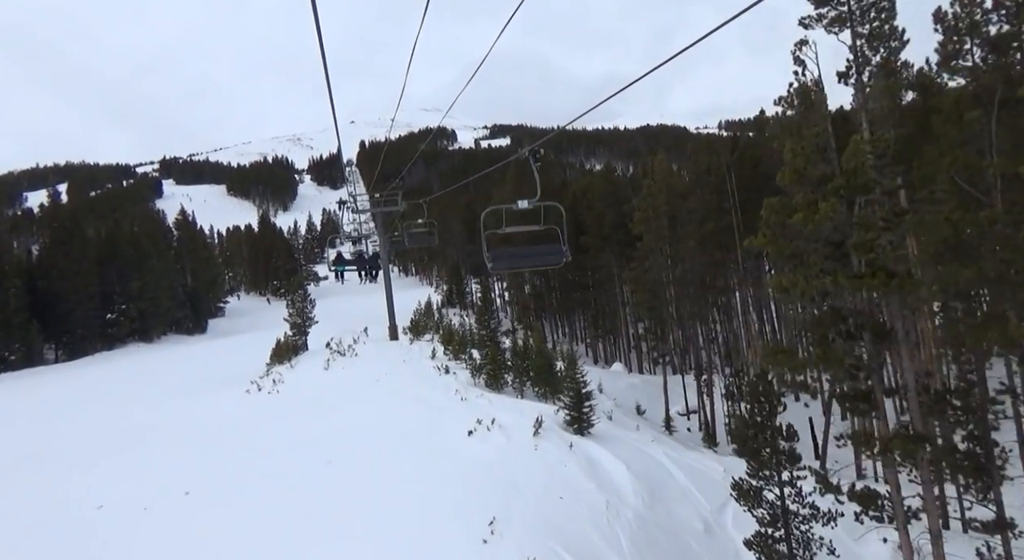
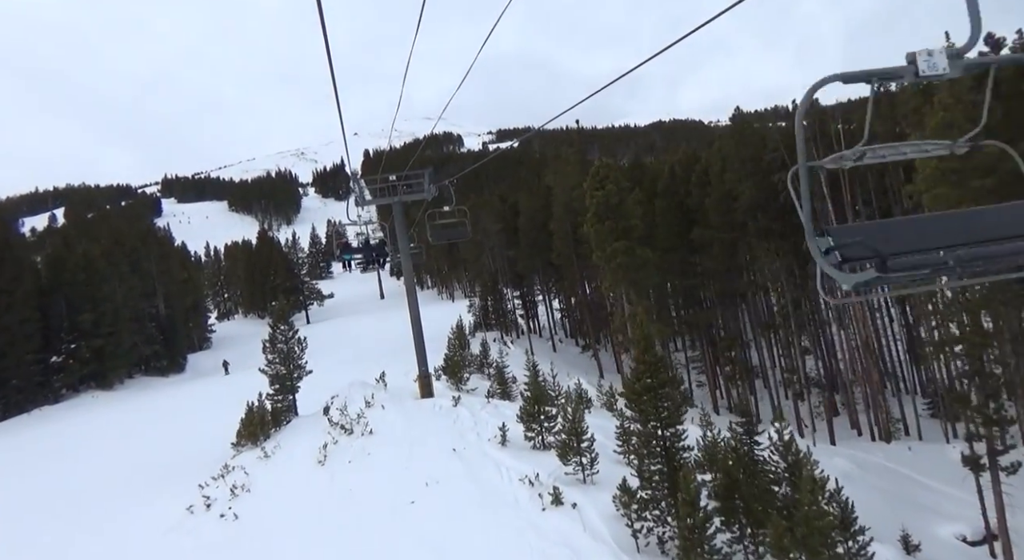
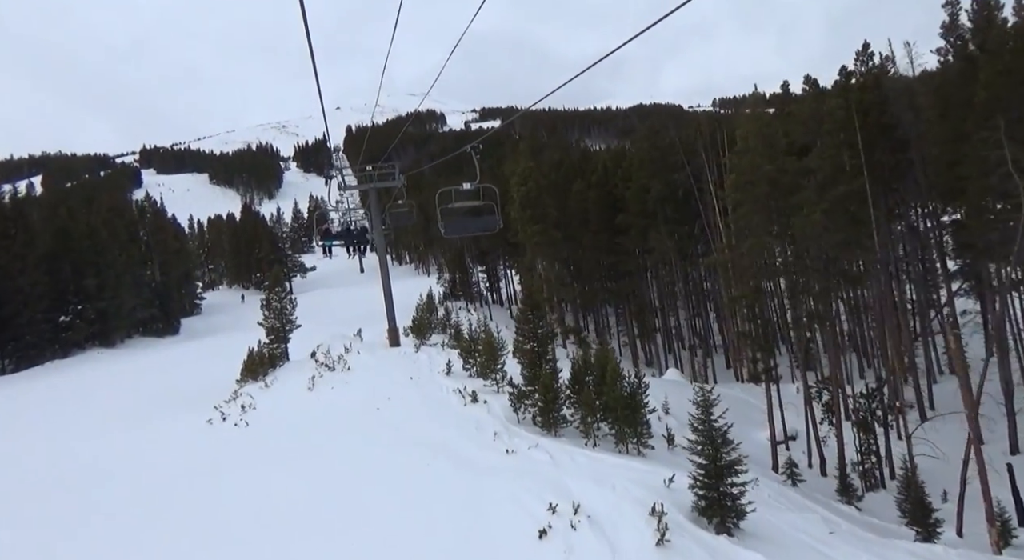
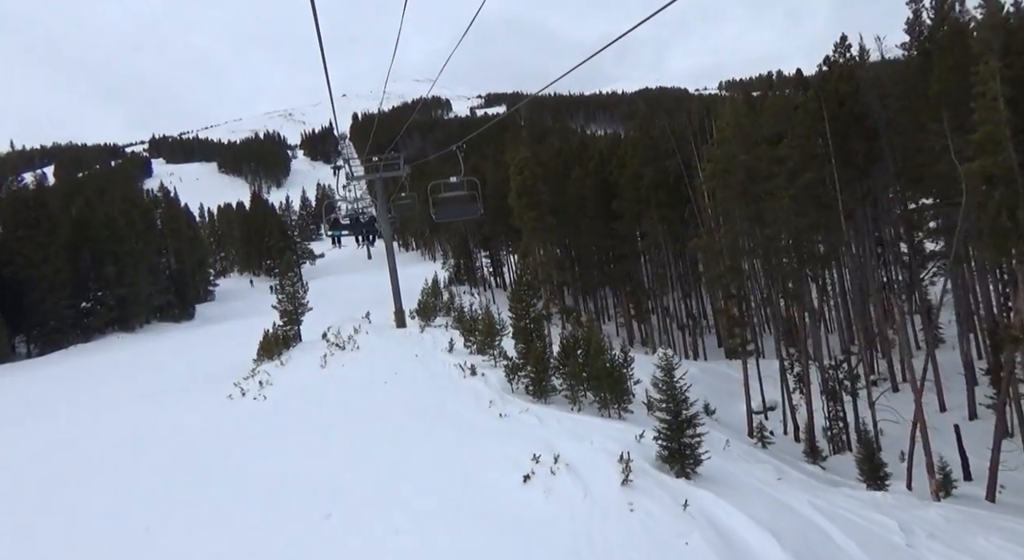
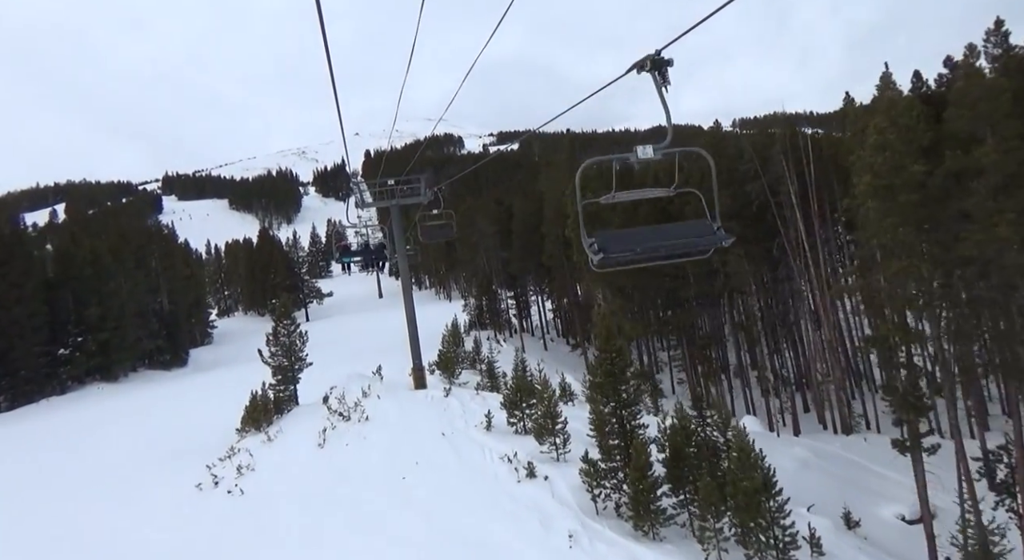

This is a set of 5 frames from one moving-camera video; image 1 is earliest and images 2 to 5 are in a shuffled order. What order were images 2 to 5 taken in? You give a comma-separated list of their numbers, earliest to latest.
4, 3, 5, 2
